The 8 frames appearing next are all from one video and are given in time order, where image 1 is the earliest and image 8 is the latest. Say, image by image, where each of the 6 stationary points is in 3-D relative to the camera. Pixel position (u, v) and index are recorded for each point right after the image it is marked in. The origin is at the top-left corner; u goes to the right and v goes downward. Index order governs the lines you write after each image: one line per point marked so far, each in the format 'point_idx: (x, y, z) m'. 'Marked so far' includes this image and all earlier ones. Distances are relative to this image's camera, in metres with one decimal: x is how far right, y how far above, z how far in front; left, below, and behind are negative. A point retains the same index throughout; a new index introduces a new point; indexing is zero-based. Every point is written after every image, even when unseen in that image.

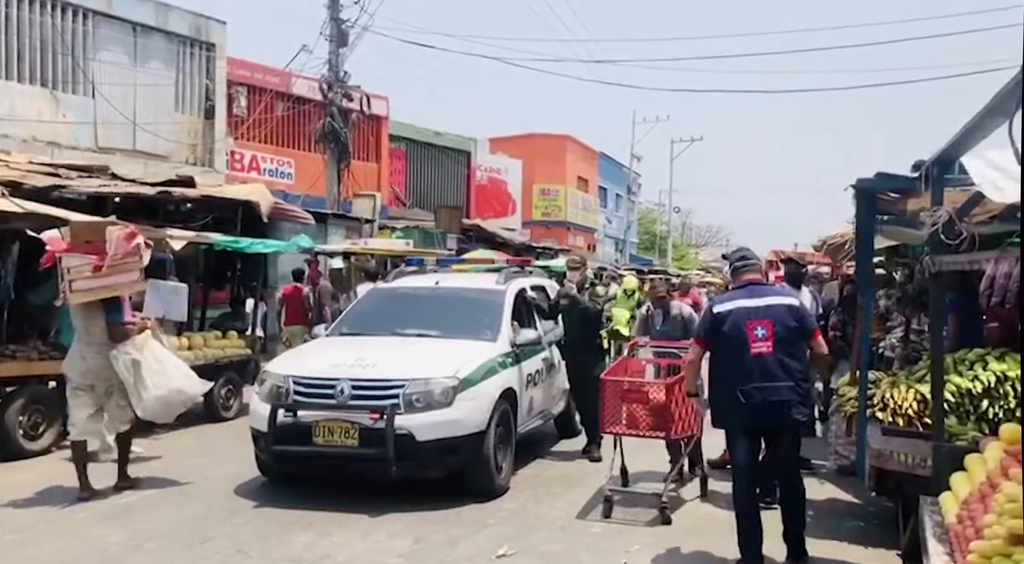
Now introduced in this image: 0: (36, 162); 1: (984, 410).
0: (-6.8, +1.7, +14.3) m
1: (+2.8, -0.7, +5.9) m
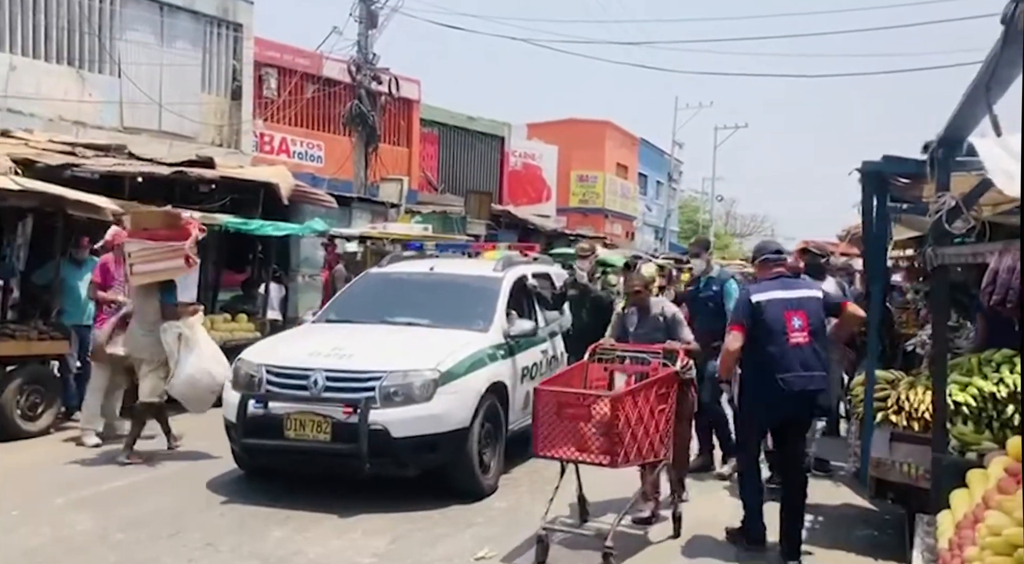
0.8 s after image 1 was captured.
0: (-6.4, +2.0, +14.2) m
1: (+2.7, -0.7, +5.4) m
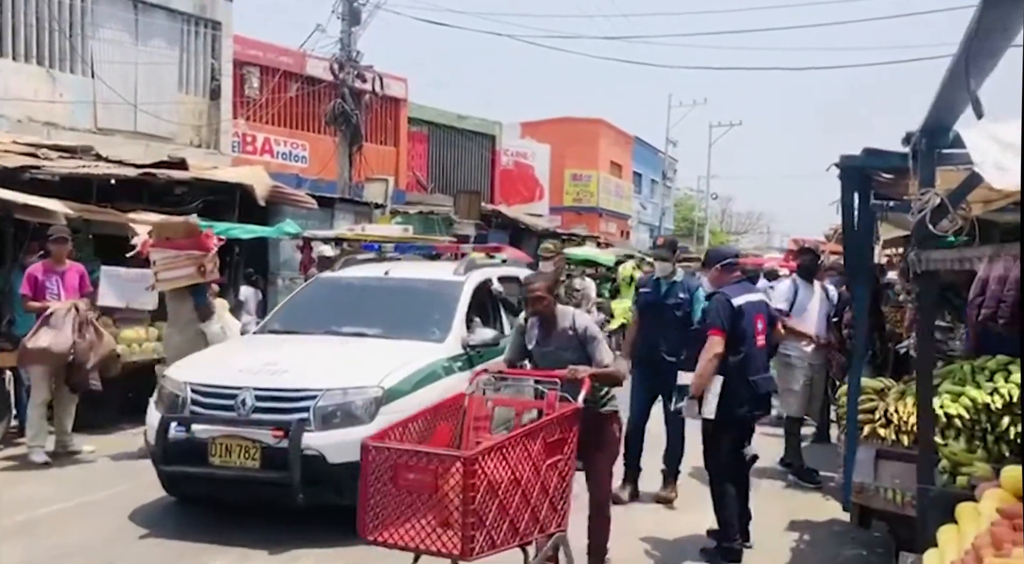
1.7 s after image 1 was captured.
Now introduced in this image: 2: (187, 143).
0: (-6.7, +1.9, +13.8) m
1: (+2.4, -0.7, +5.0) m
2: (-6.3, +2.7, +19.5) m
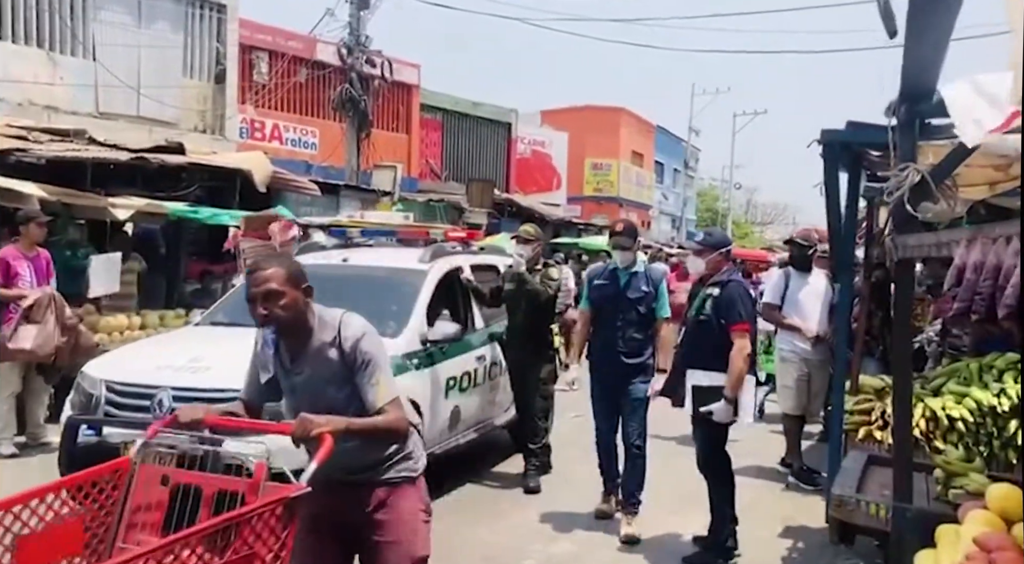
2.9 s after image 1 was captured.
0: (-6.7, +2.1, +13.5) m
1: (+2.2, -0.7, +4.5) m
2: (-6.1, +2.9, +19.2) m
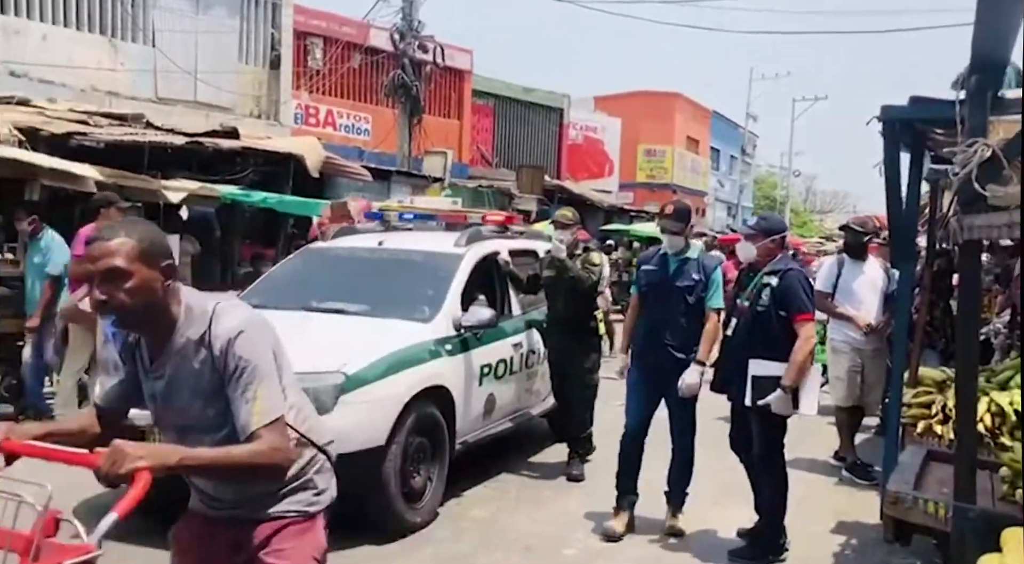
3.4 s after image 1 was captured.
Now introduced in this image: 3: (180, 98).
0: (-6.0, +2.3, +13.7) m
1: (+2.4, -0.7, +4.3) m
2: (-5.1, +3.2, +19.3) m
3: (-5.9, +3.3, +18.0) m
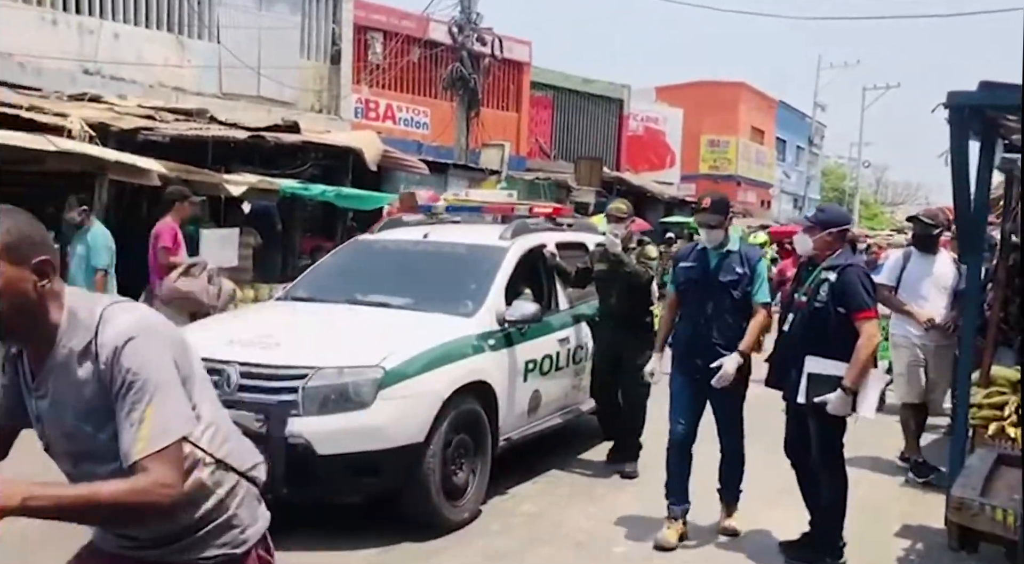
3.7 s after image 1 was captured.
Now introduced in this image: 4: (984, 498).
0: (-5.2, +2.5, +14.2) m
1: (+2.5, -0.7, +4.3) m
2: (-4.0, +3.4, +19.7) m
3: (-4.9, +3.5, +18.4) m
4: (+1.9, -0.9, +4.3) m
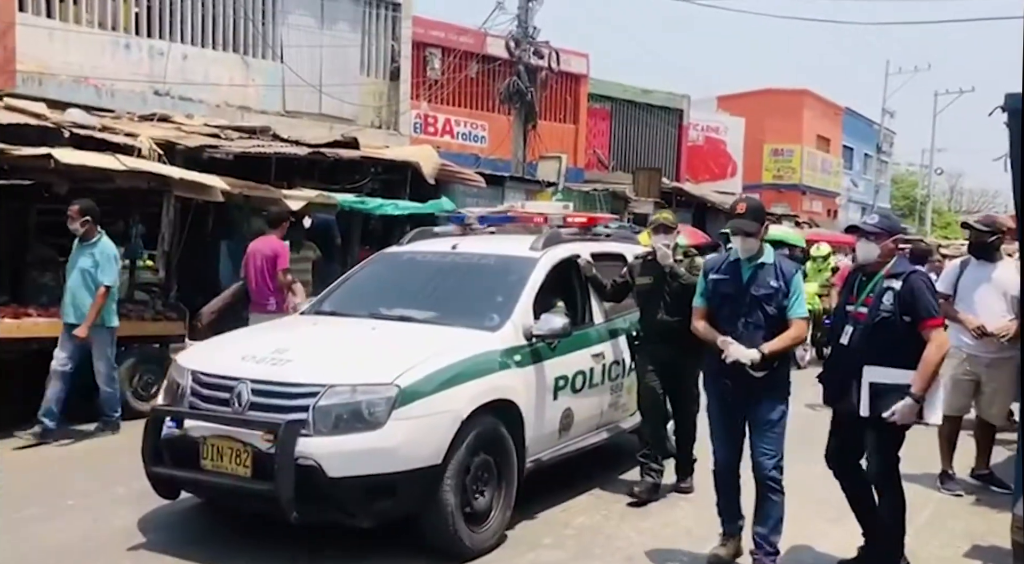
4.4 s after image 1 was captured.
0: (-4.5, +2.3, +14.7) m
1: (+2.7, -0.7, +4.3) m
2: (-2.9, +3.2, +20.1) m
3: (-3.9, +3.2, +18.9) m
4: (+2.0, -0.9, +4.4) m
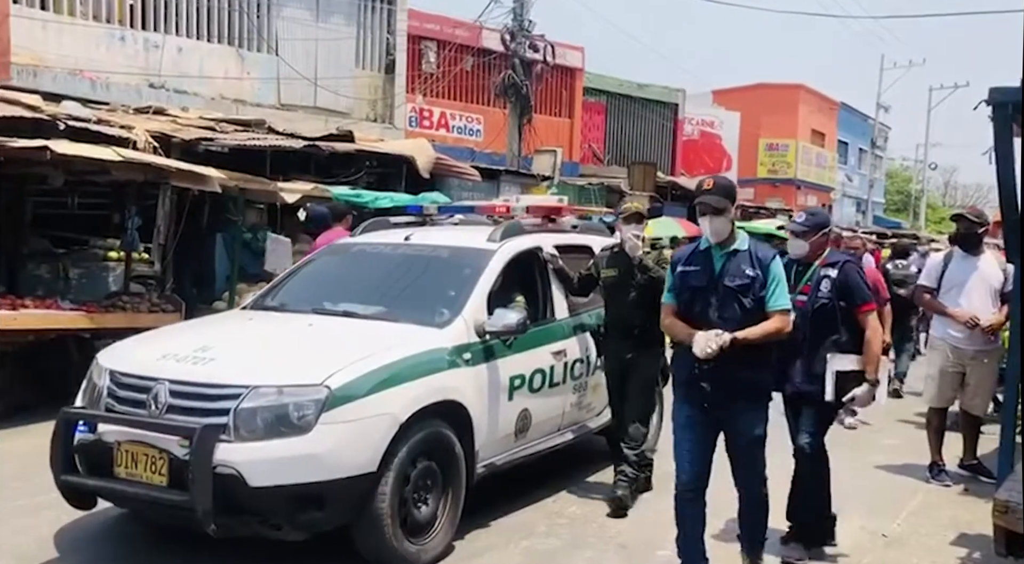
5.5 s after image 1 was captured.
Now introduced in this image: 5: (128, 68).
0: (-4.5, +2.4, +14.7) m
1: (+2.7, -0.6, +4.3) m
2: (-3.0, +3.3, +20.1) m
3: (-4.0, +3.4, +18.9) m
4: (+2.0, -0.9, +4.4) m
5: (-6.2, +3.5, +16.3) m
